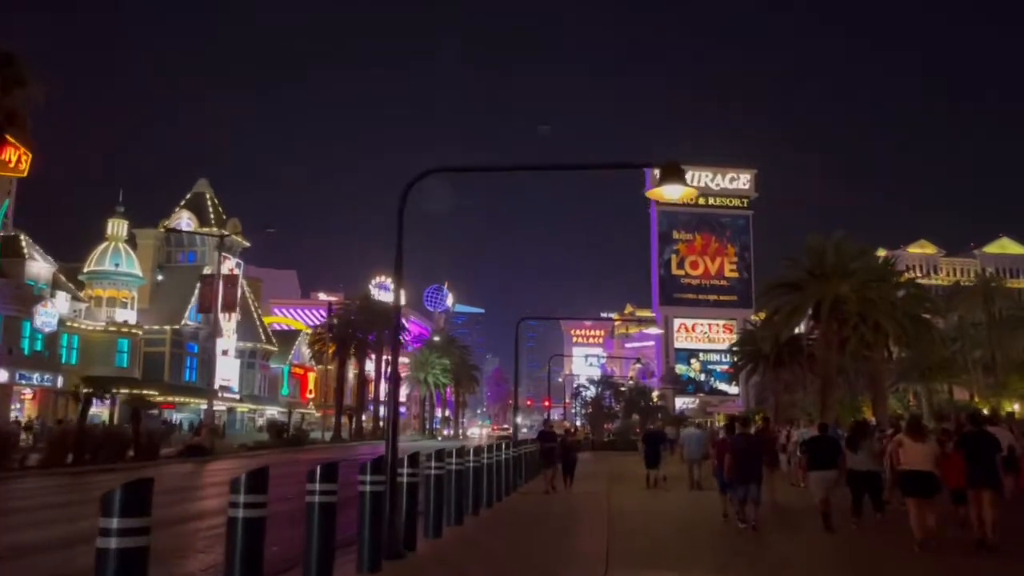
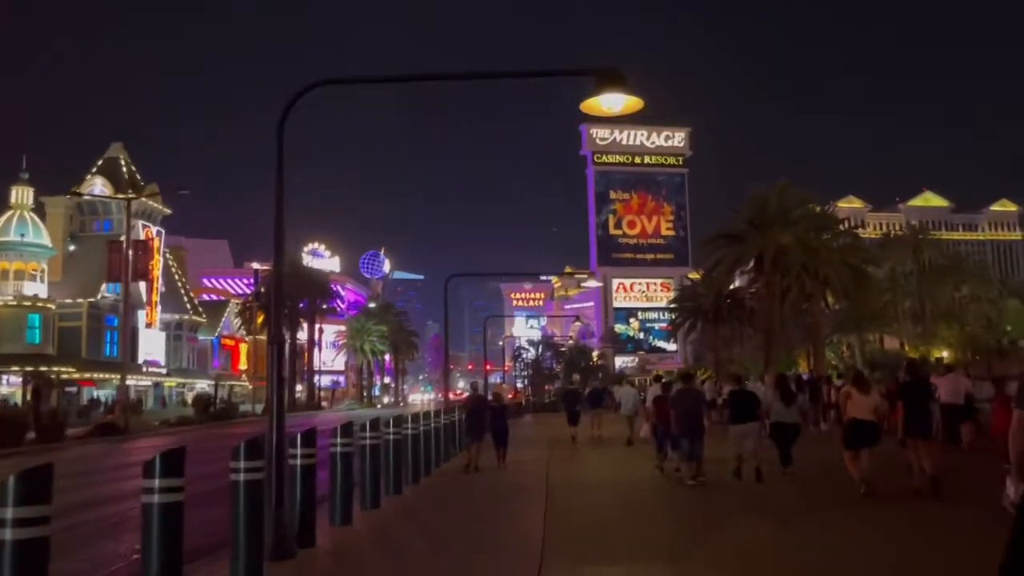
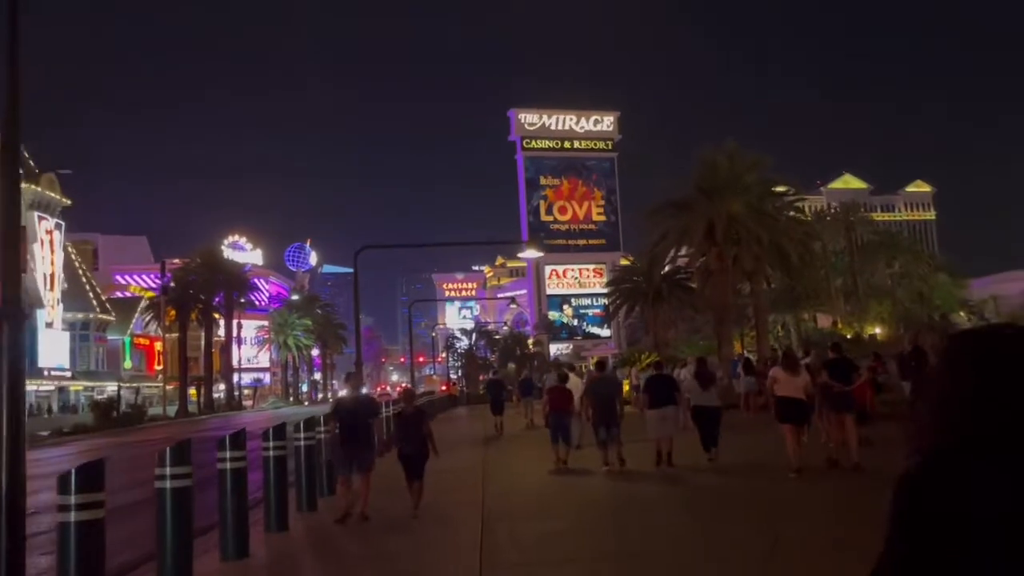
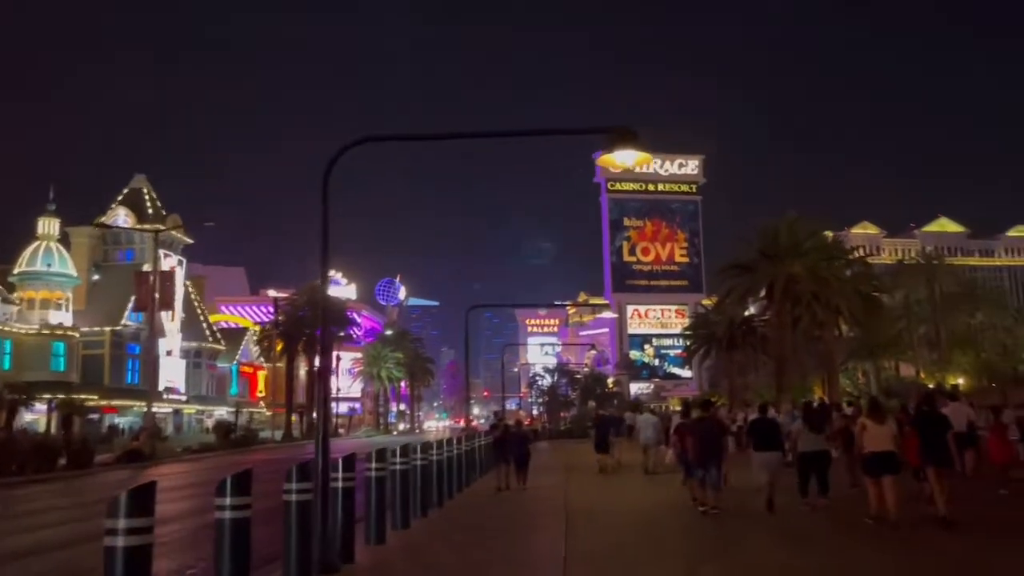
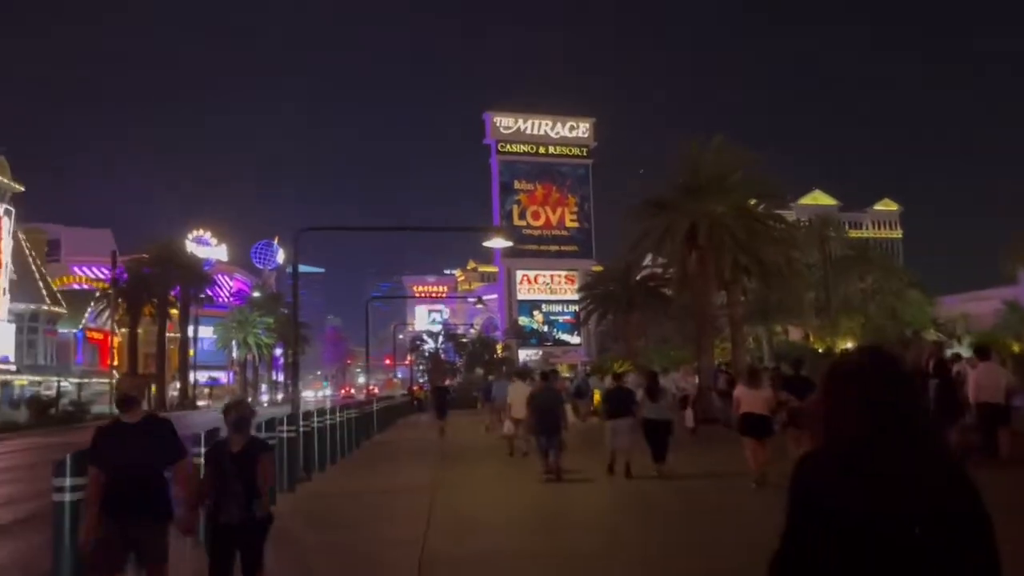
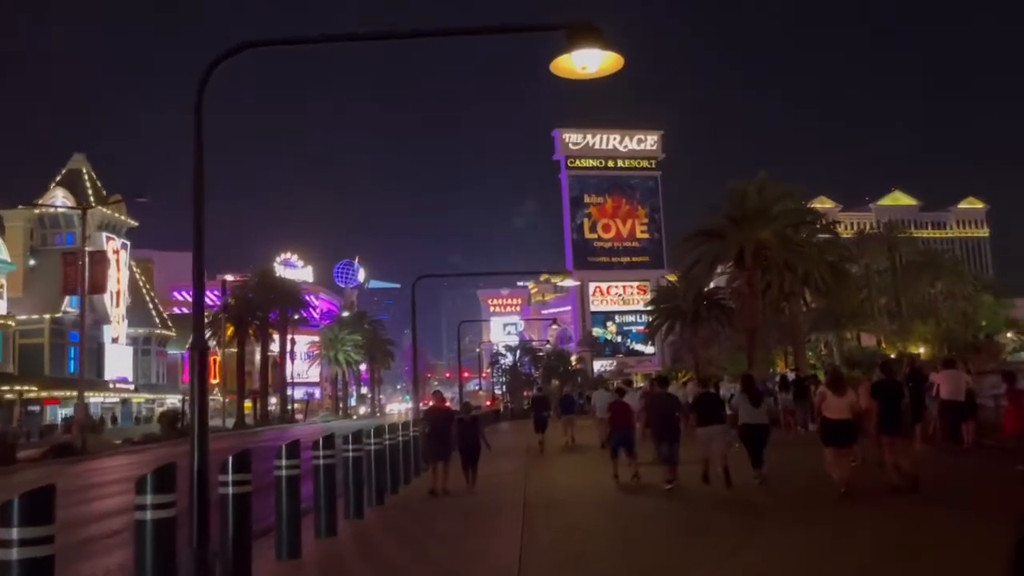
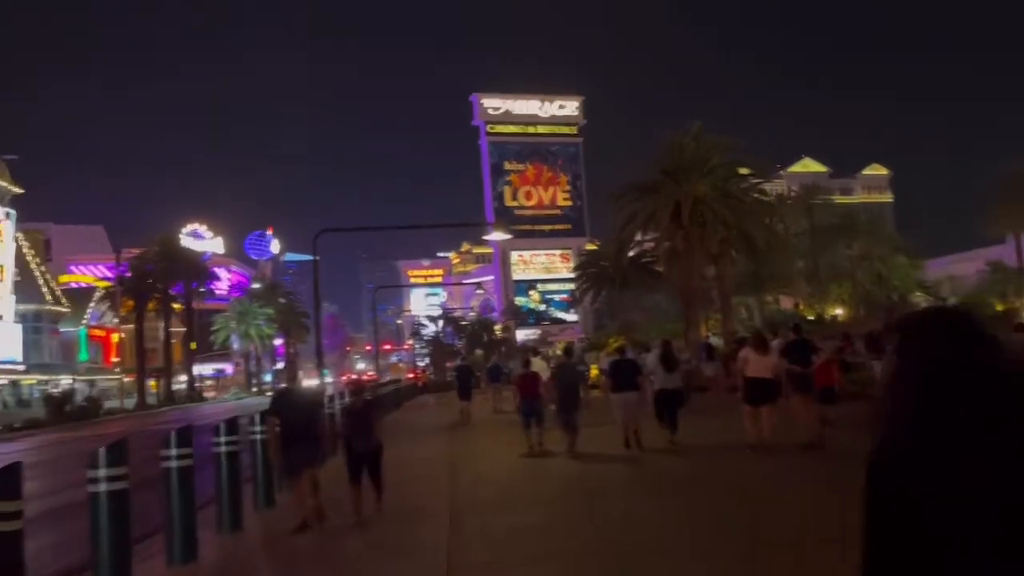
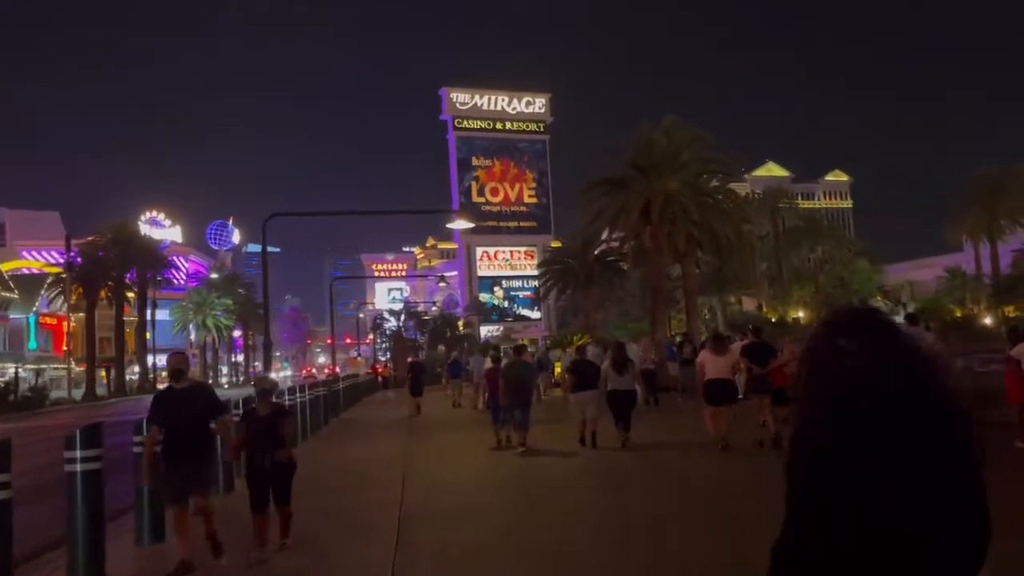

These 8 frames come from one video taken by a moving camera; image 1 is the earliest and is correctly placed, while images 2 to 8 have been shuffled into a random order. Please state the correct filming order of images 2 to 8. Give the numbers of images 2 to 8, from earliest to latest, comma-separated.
4, 2, 6, 3, 7, 8, 5
